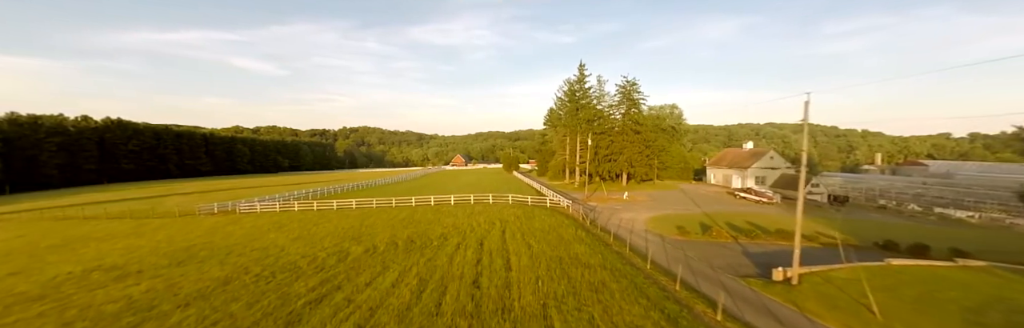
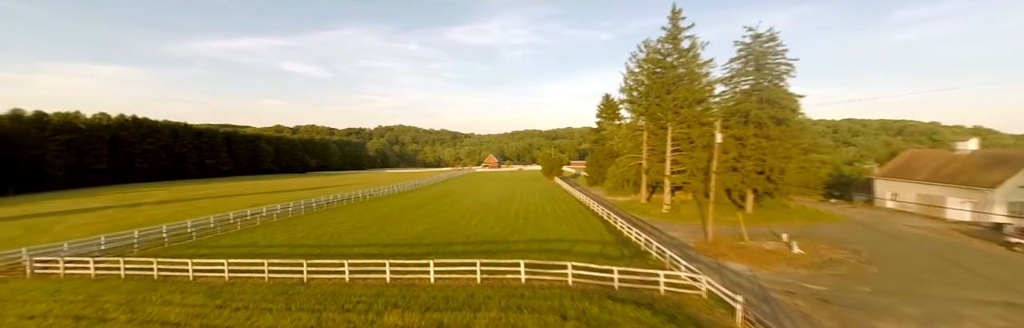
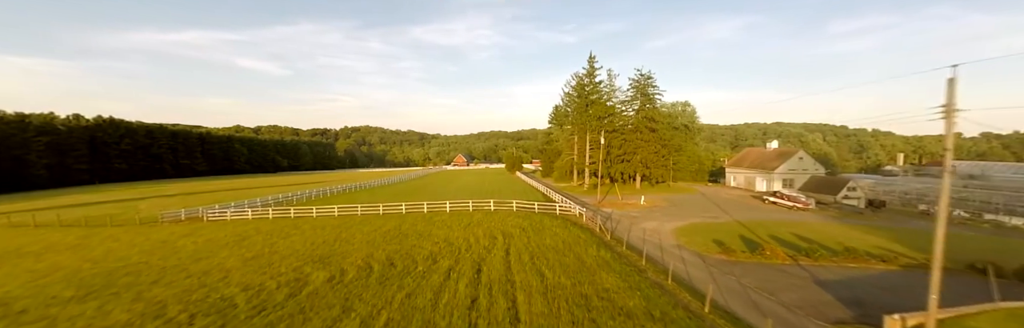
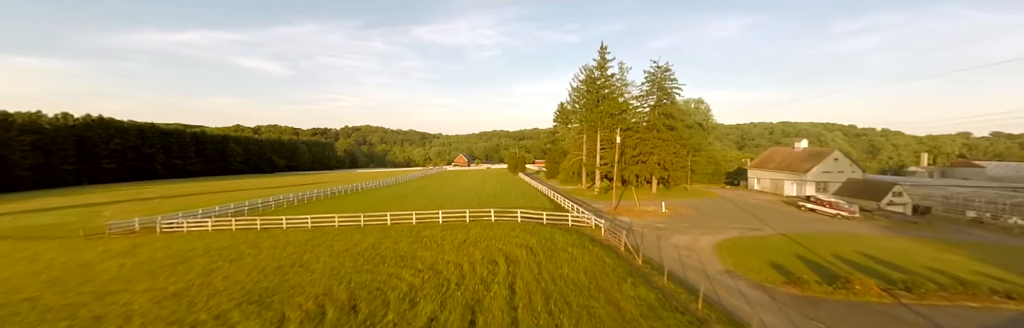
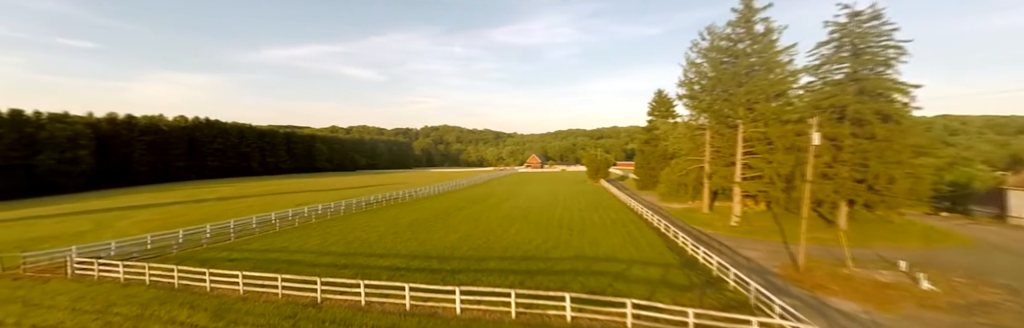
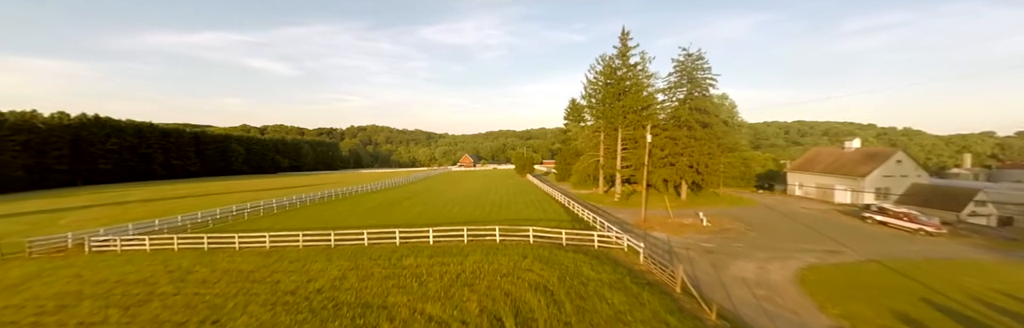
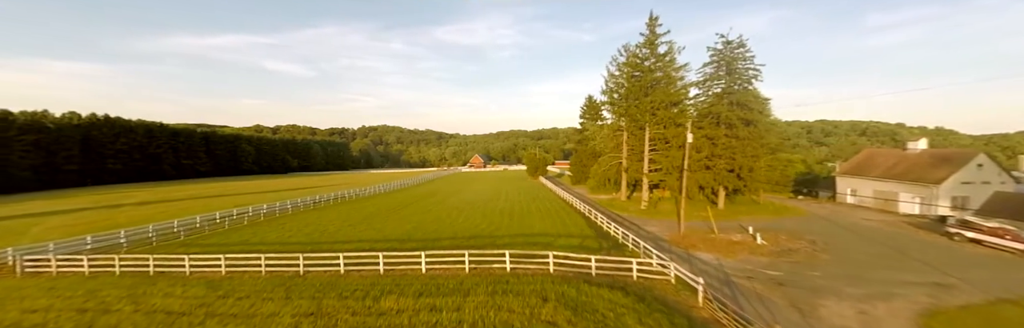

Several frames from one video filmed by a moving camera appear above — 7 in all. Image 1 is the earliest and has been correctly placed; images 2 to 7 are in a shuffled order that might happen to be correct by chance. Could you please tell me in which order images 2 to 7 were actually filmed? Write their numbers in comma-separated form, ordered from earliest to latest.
3, 4, 6, 7, 2, 5
